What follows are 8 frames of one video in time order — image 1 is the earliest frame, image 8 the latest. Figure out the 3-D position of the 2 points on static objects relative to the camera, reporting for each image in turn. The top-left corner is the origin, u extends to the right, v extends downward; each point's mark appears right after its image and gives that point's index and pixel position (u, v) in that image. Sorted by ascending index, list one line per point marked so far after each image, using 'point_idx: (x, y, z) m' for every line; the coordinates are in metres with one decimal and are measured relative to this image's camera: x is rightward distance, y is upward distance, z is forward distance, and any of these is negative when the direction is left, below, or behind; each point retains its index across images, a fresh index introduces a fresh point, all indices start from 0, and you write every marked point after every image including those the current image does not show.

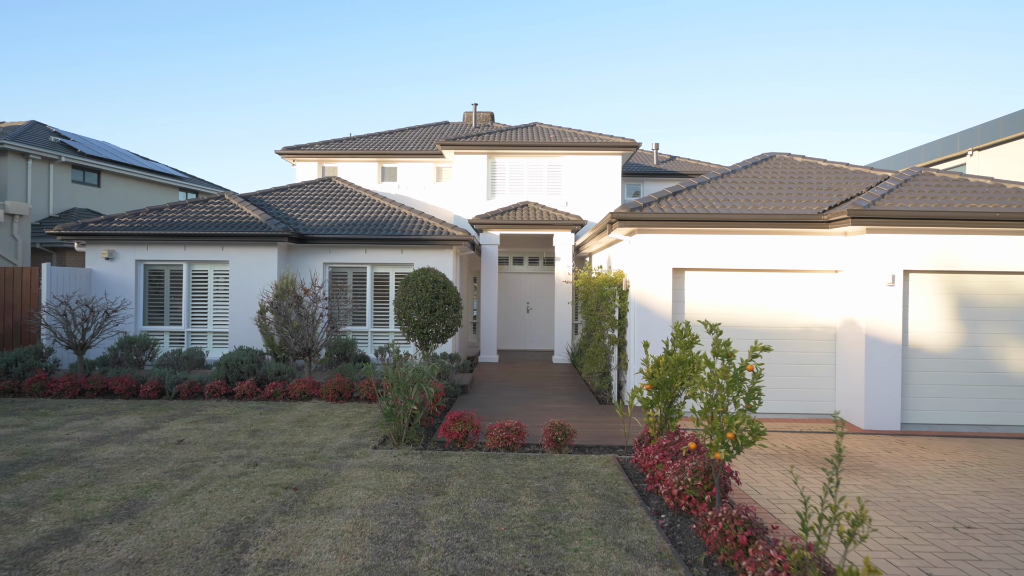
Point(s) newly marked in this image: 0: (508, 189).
0: (-0.1, +2.8, +16.4) m
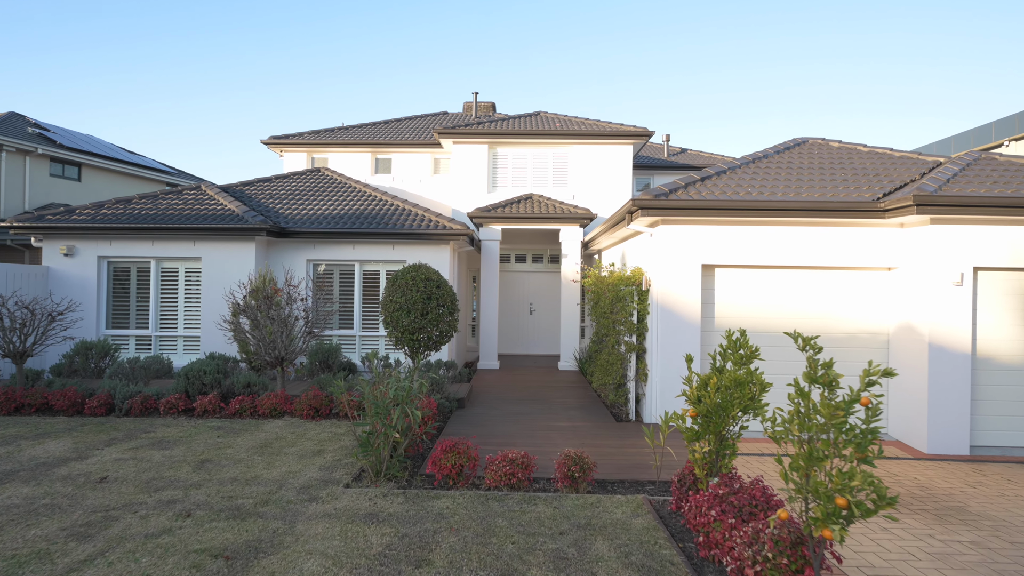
0: (-0.1, +2.8, +15.2) m
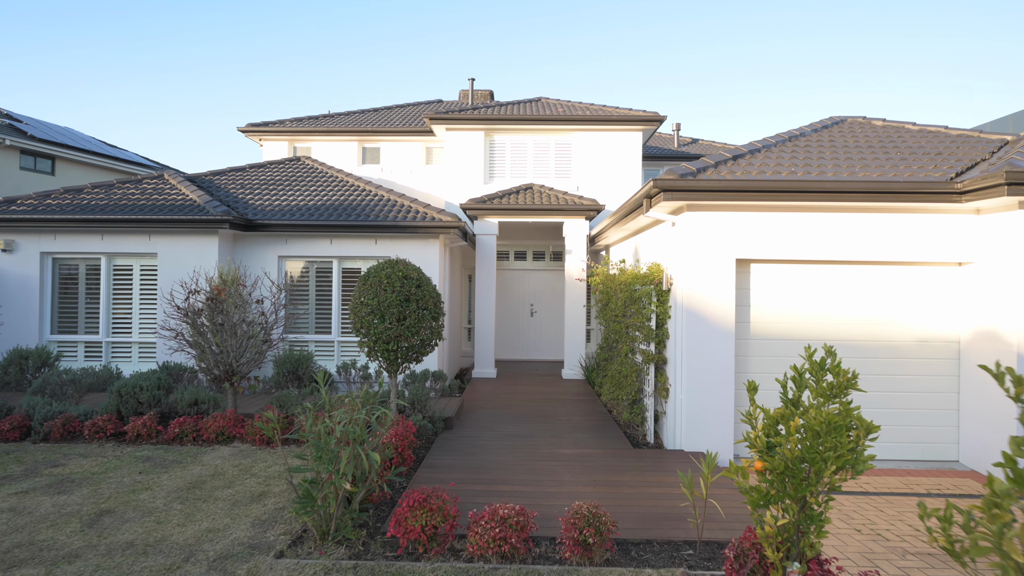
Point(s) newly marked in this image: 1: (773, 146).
0: (-0.1, +2.8, +13.9) m
1: (+3.4, +1.8, +7.4) m
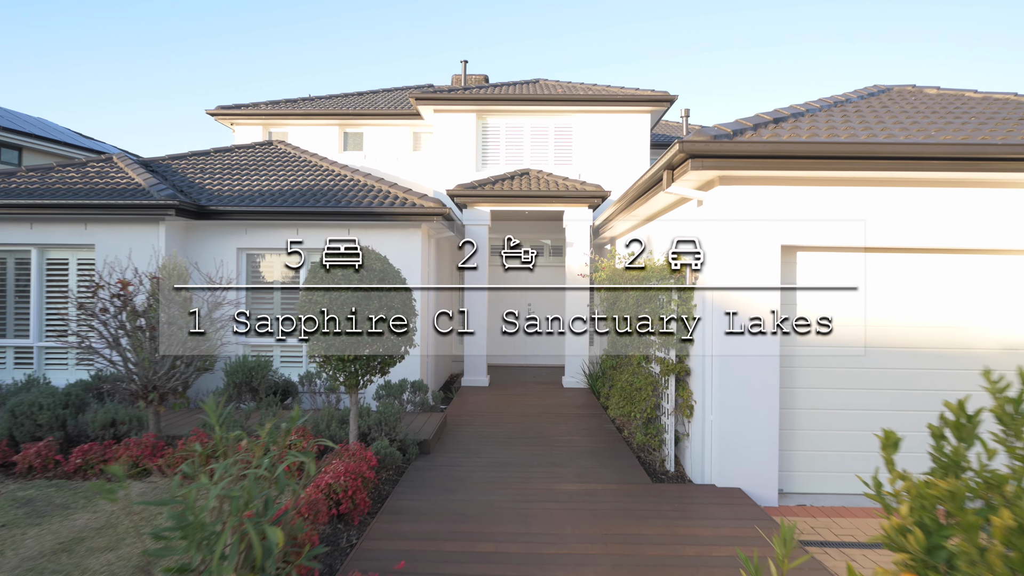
0: (-0.2, +2.9, +12.6) m
1: (+3.3, +1.9, +6.2) m
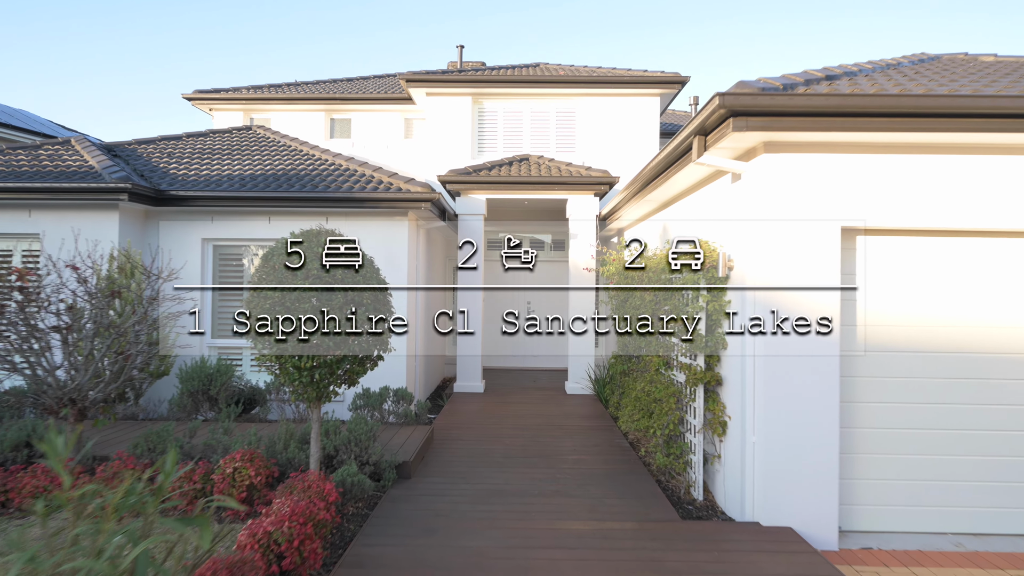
0: (-0.2, +3.0, +11.7) m
1: (+3.3, +2.0, +5.2) m
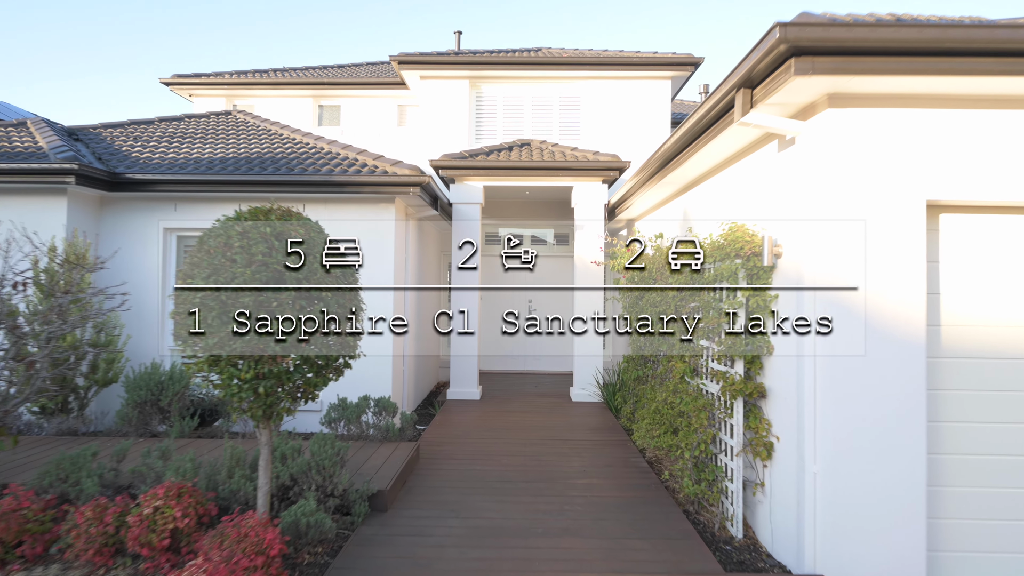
0: (-0.2, +3.0, +10.8) m
1: (+3.2, +2.0, +4.4) m
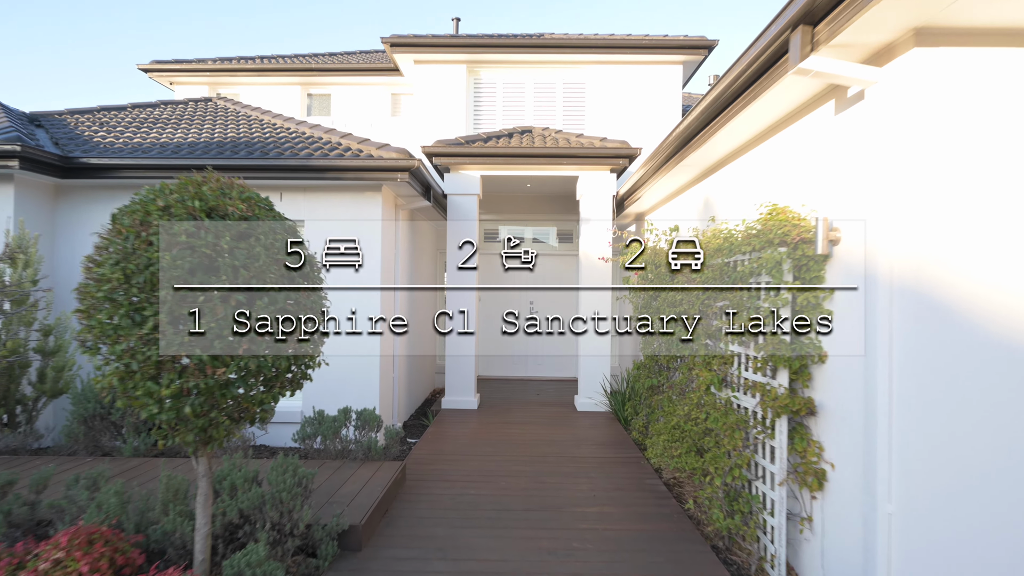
0: (-0.2, +3.0, +10.2) m
1: (+3.2, +2.0, +3.7) m
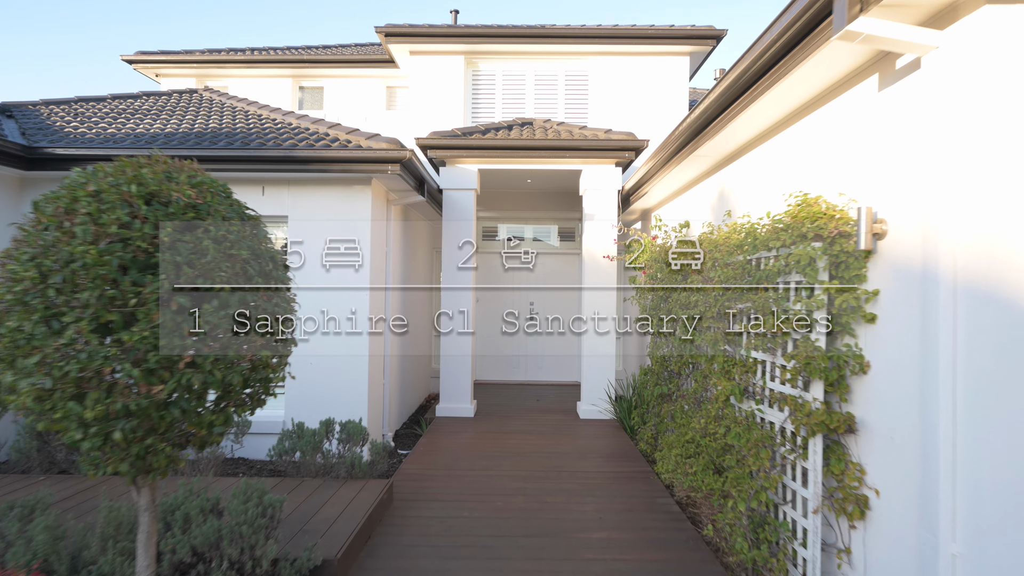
0: (-0.2, +3.0, +9.8) m
1: (+3.2, +2.0, +3.3) m
